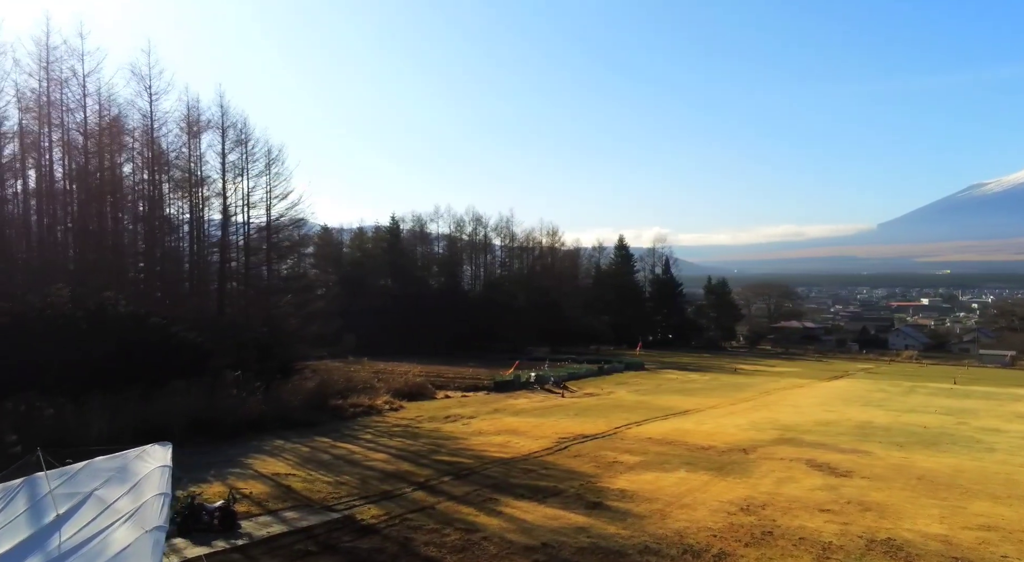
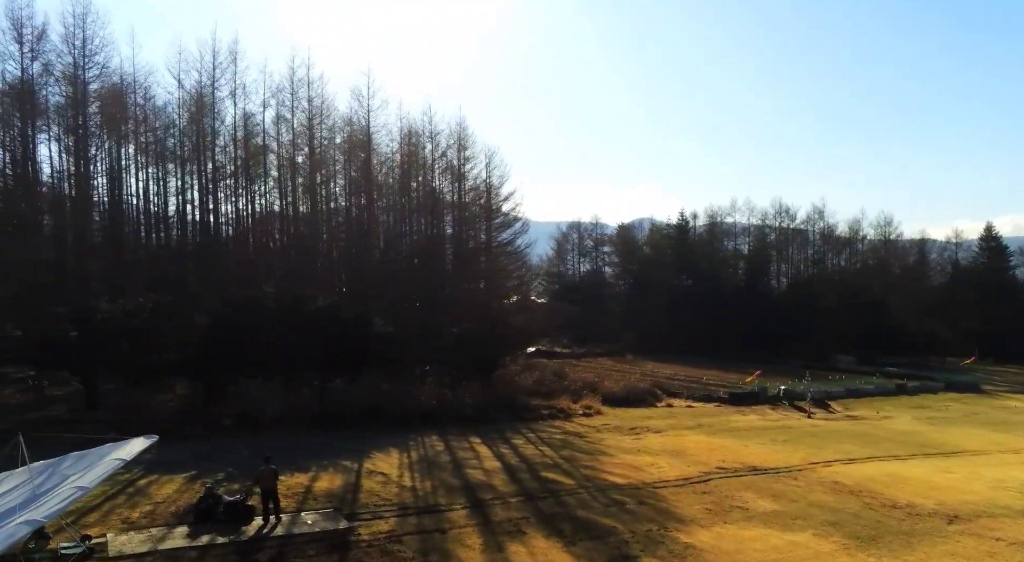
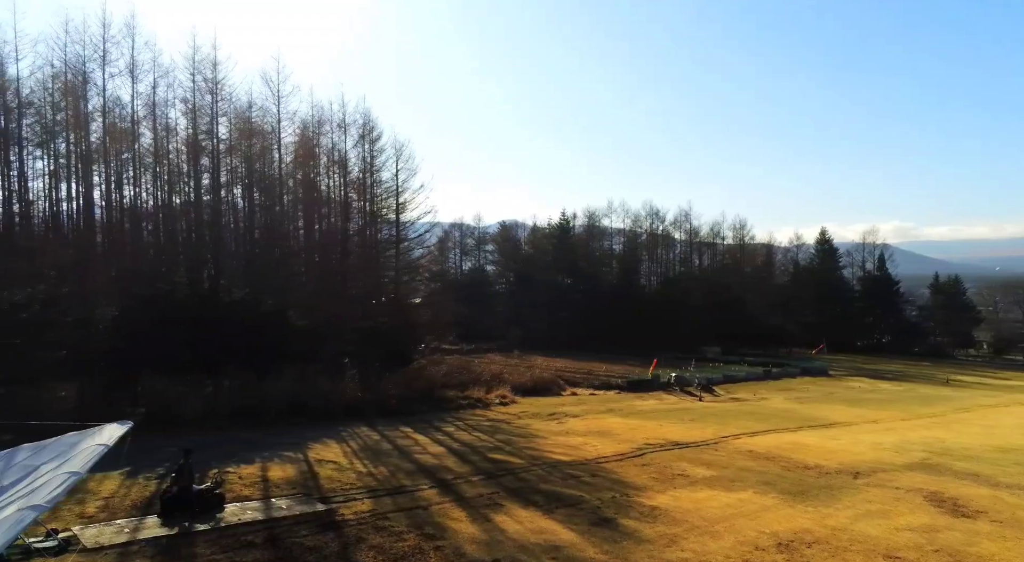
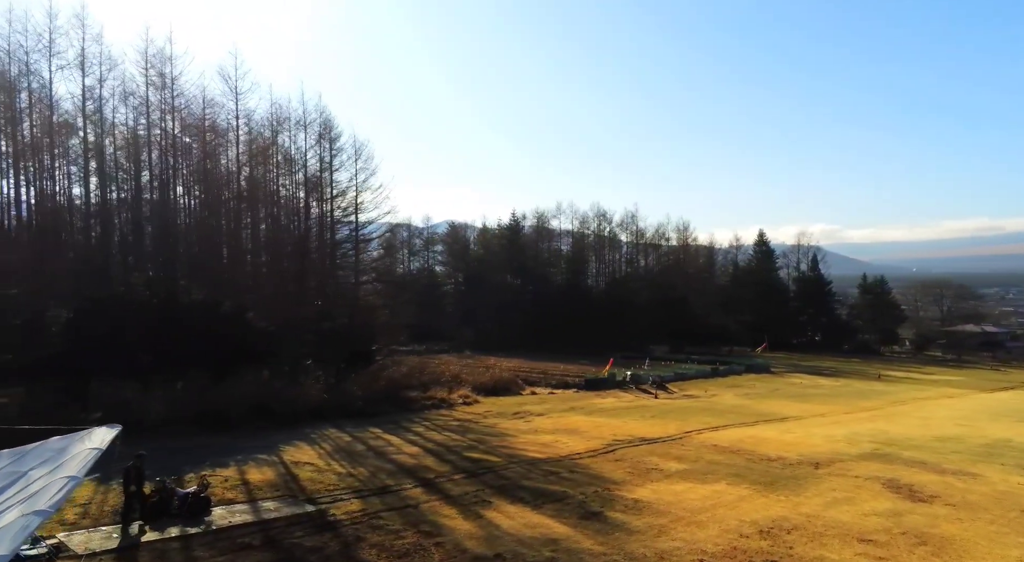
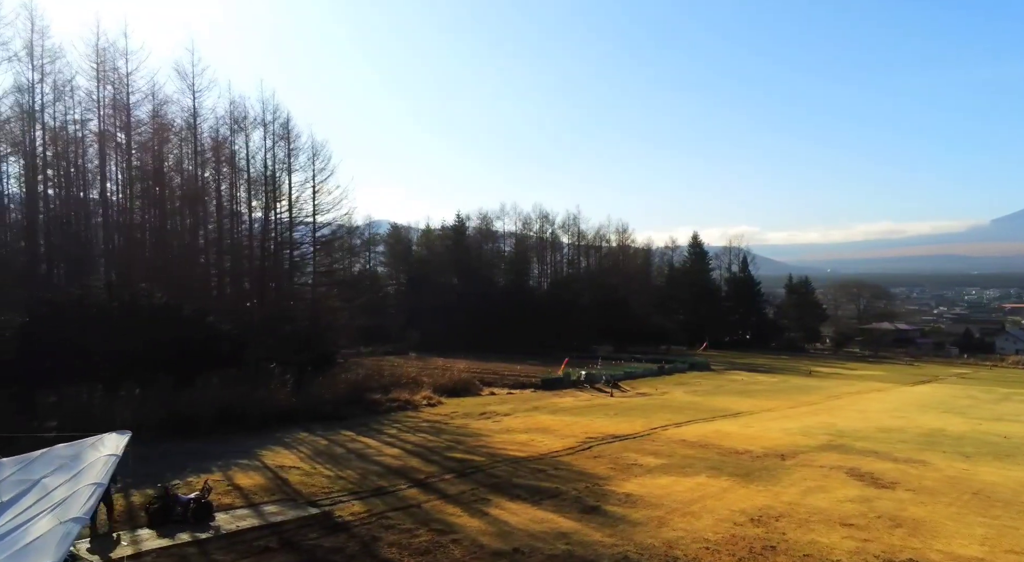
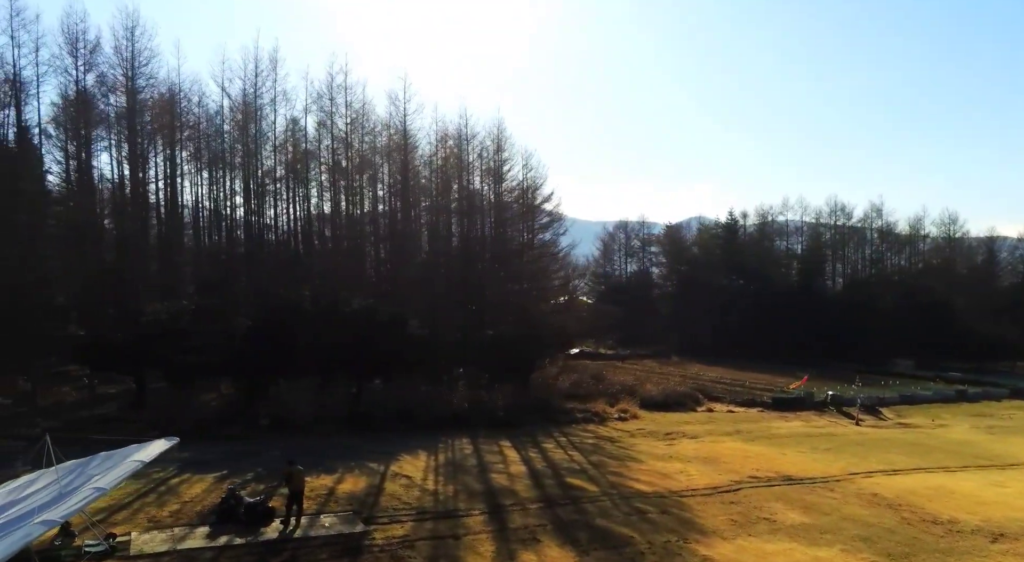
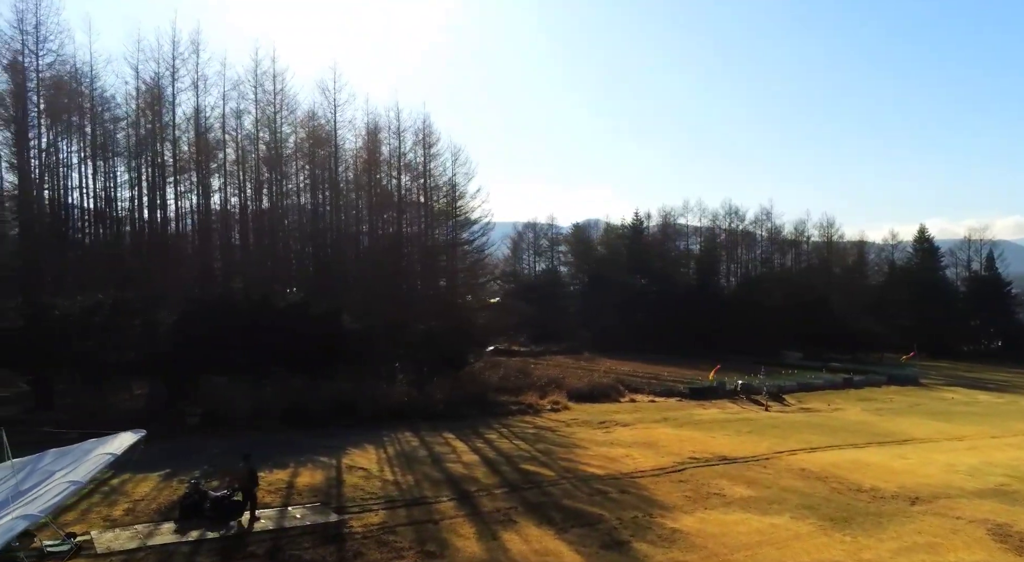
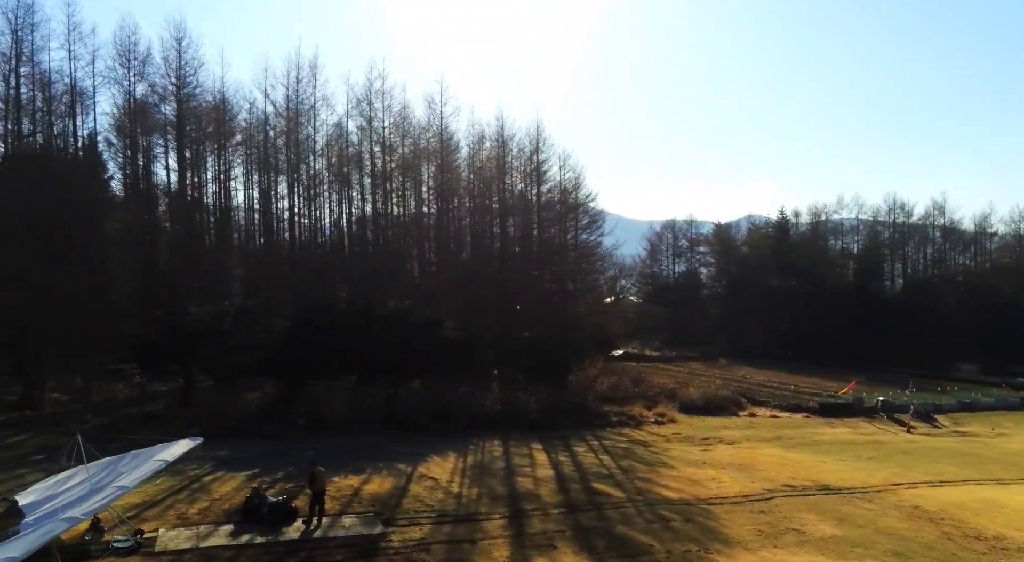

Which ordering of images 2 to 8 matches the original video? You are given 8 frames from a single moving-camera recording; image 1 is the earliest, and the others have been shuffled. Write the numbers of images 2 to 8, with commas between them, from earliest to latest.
5, 4, 3, 7, 2, 6, 8
